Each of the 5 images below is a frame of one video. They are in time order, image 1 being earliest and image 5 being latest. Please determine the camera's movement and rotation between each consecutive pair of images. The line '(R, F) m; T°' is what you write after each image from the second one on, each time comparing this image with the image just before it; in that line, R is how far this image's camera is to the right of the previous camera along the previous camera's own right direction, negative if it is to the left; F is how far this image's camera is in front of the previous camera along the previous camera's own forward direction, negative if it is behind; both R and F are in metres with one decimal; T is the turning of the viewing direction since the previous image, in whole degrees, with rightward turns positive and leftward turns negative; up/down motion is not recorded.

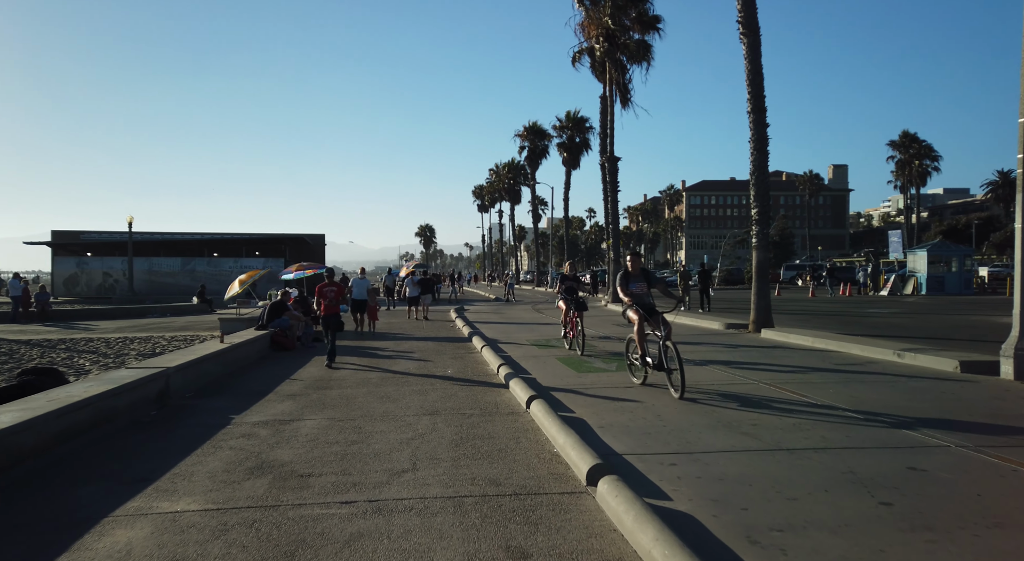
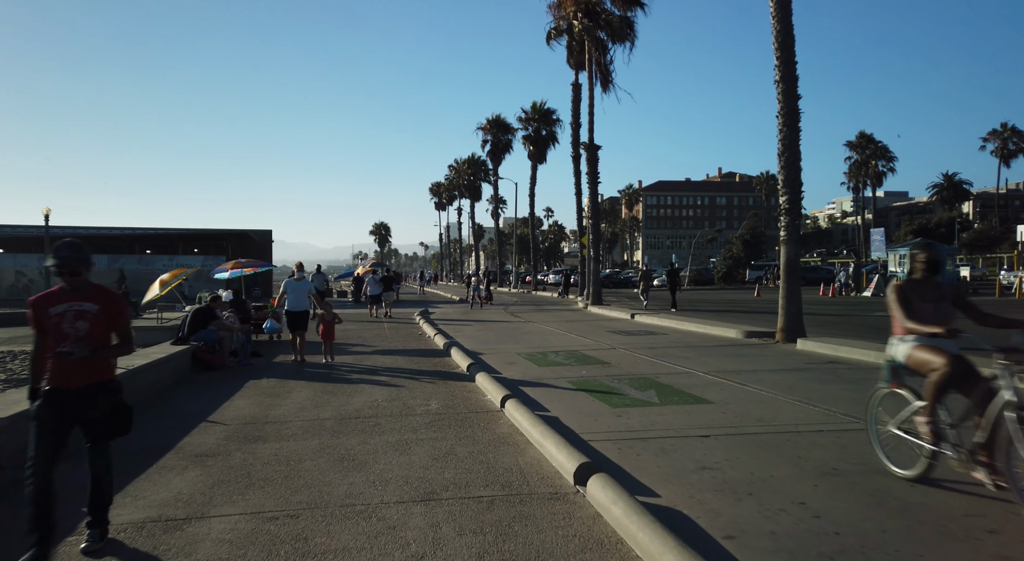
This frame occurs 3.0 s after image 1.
(-0.6, +3.2) m; +4°
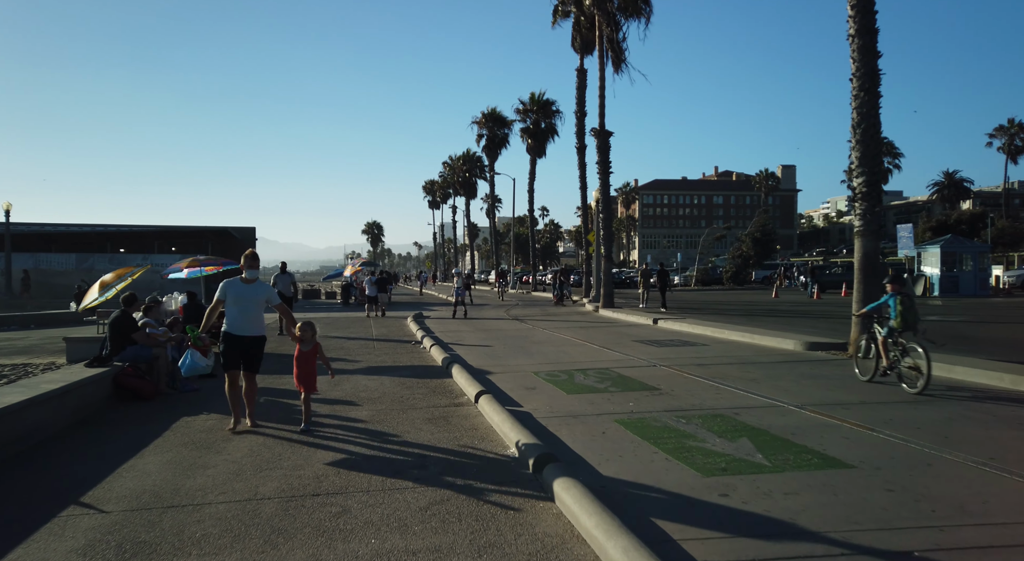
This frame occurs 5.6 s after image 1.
(-0.3, +2.9) m; 0°
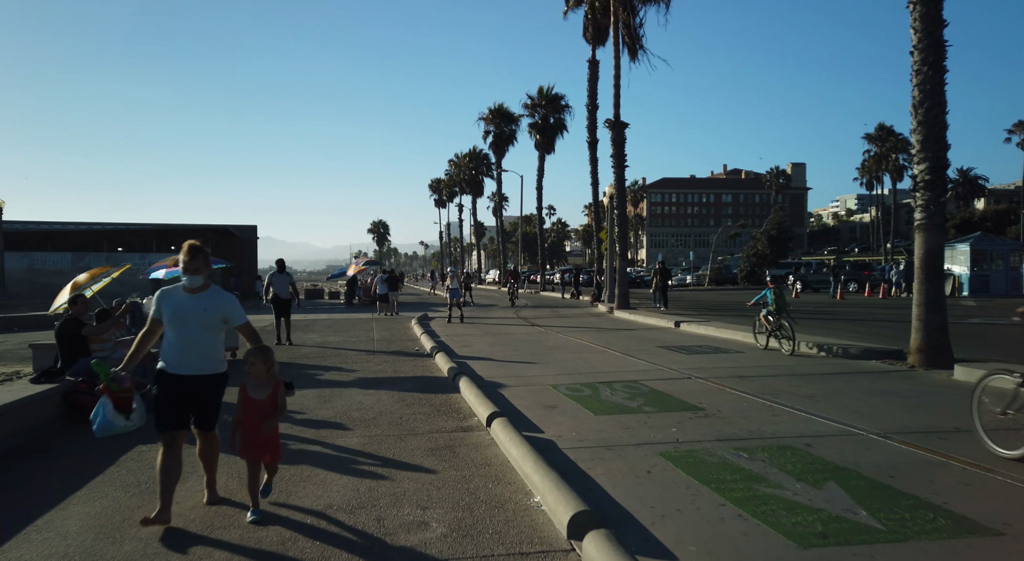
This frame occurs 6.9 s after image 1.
(-0.1, +1.4) m; -1°
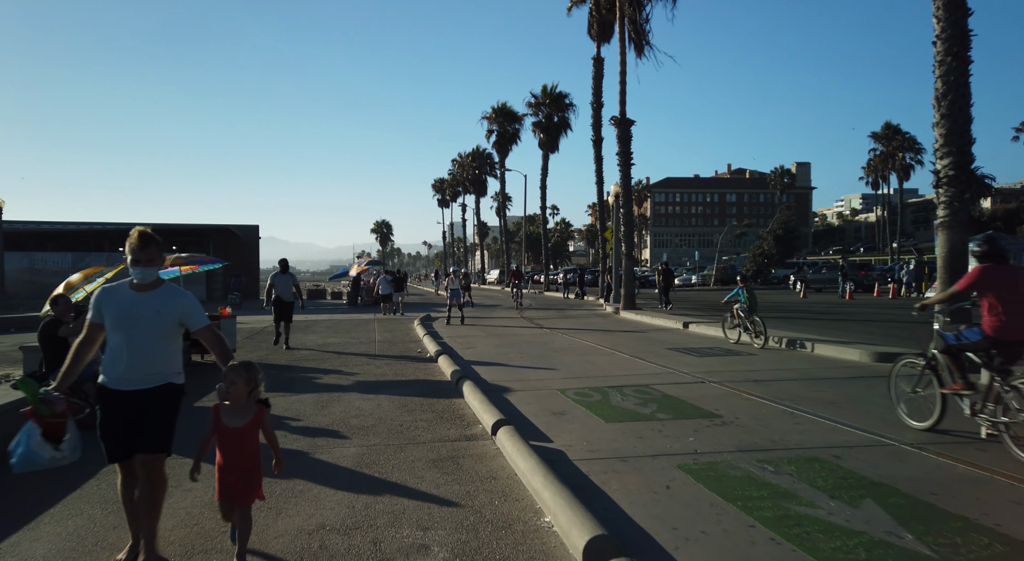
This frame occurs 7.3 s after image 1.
(0.0, +0.4) m; 0°
